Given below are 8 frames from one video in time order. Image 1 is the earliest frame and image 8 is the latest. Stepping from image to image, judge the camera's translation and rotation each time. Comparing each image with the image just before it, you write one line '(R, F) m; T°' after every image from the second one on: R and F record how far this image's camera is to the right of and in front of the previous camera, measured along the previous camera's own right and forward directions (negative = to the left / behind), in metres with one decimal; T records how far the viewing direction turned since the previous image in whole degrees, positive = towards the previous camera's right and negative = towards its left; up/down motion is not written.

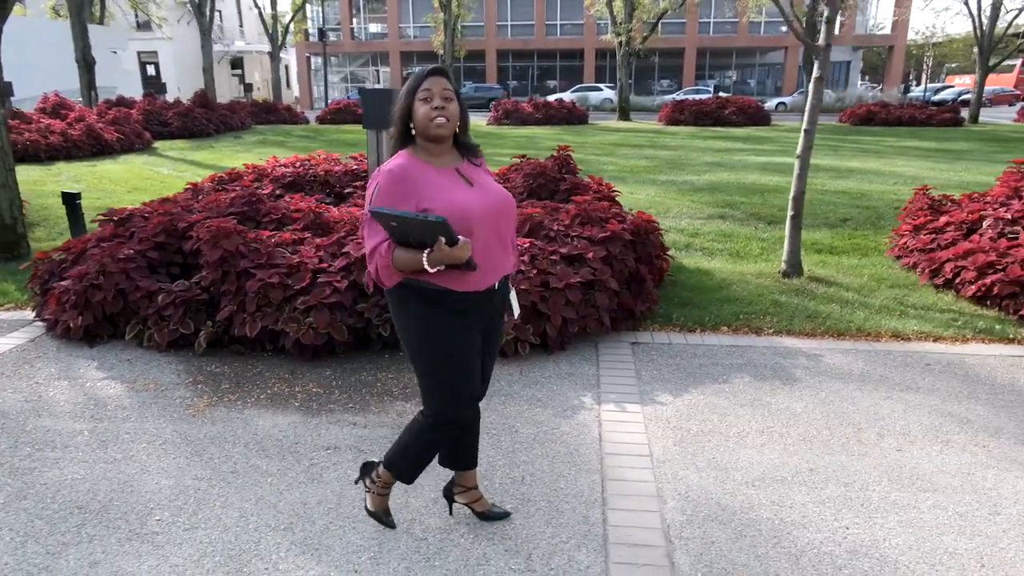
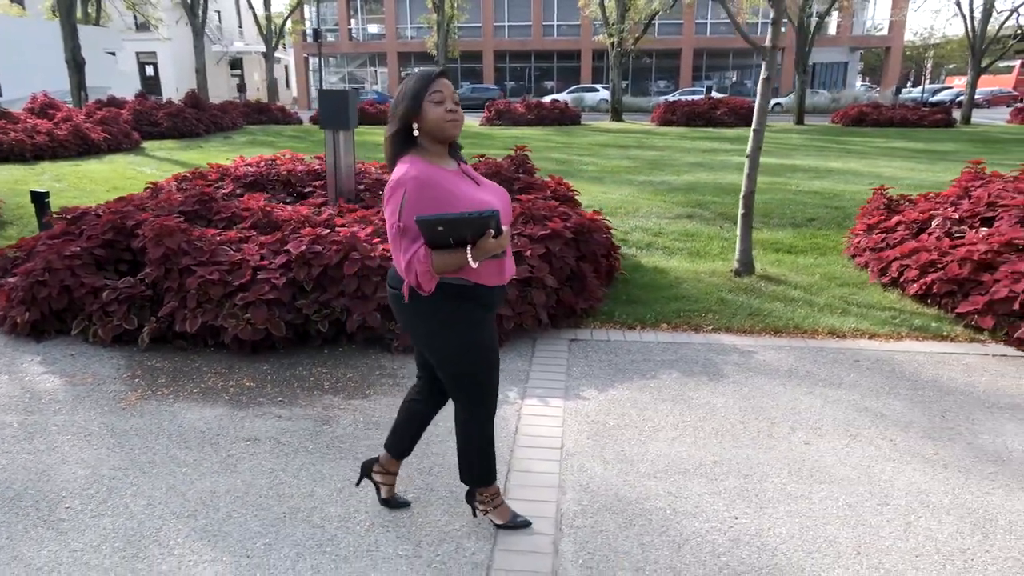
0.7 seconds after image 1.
(+0.4, -0.1) m; 0°
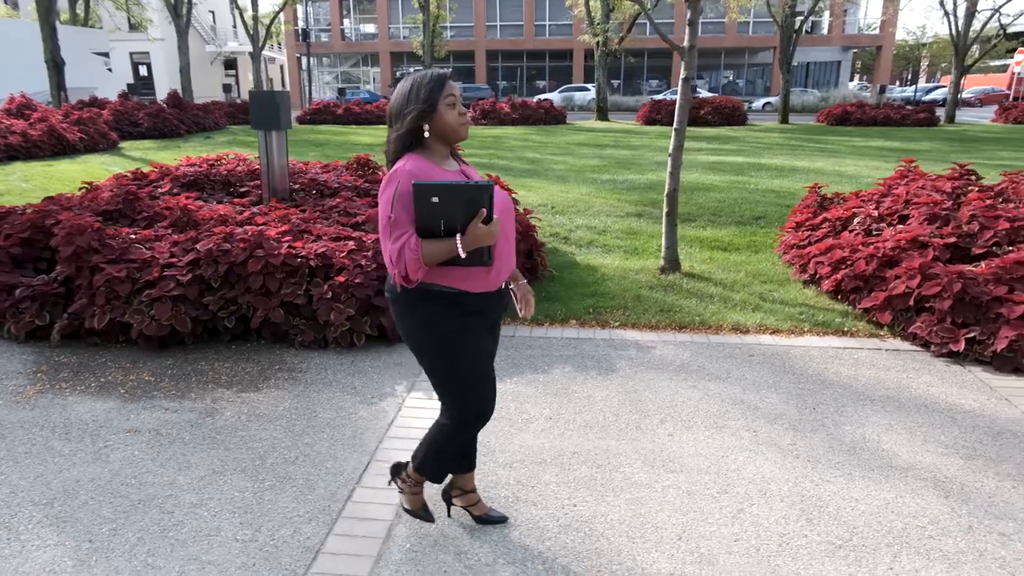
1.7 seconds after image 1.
(+0.7, -0.1) m; 0°
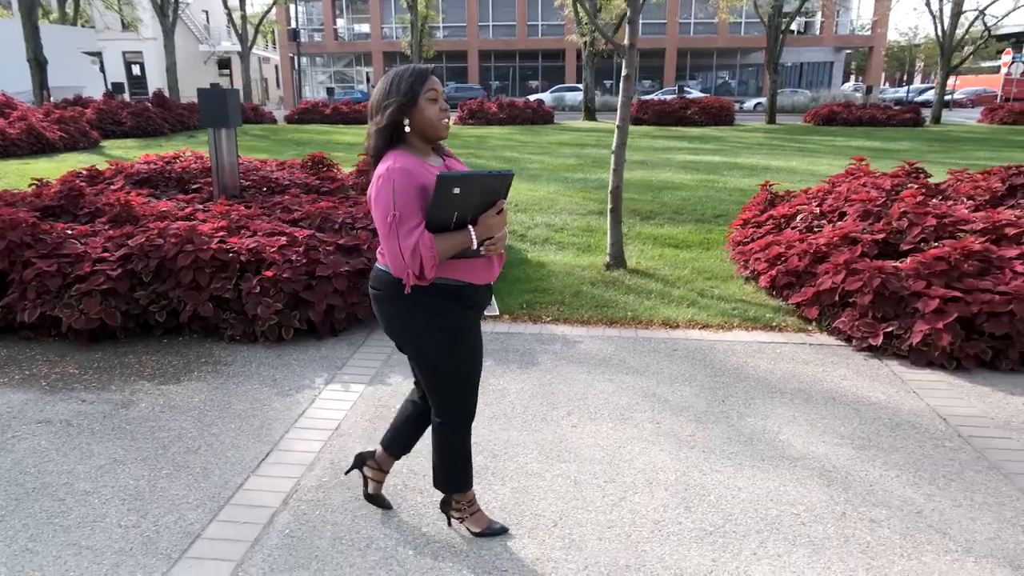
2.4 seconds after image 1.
(+0.5, -0.1) m; 0°
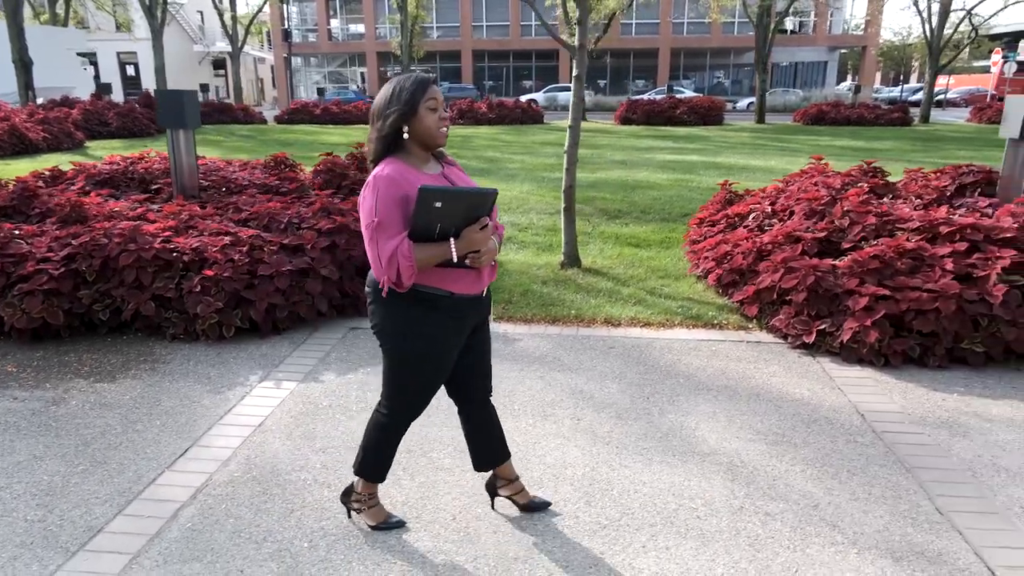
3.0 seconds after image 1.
(+0.4, 0.0) m; 0°
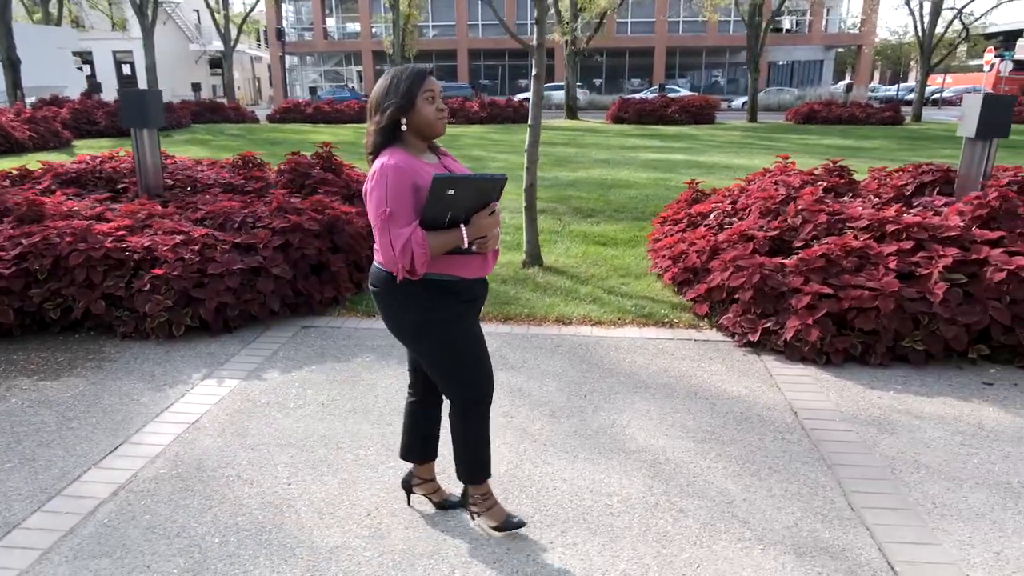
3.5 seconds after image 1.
(+0.4, 0.0) m; 0°
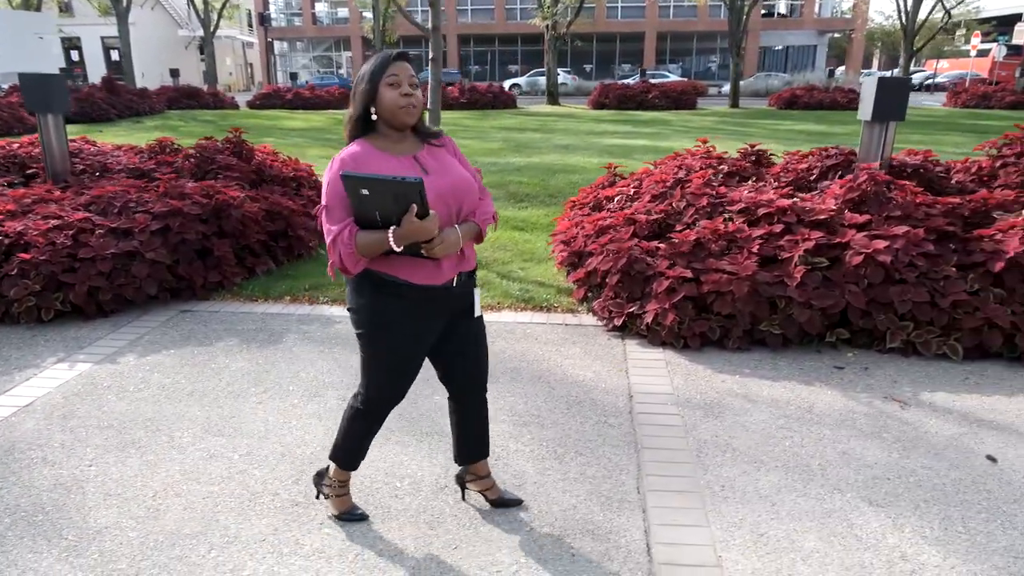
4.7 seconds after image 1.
(+0.9, 0.0) m; 0°
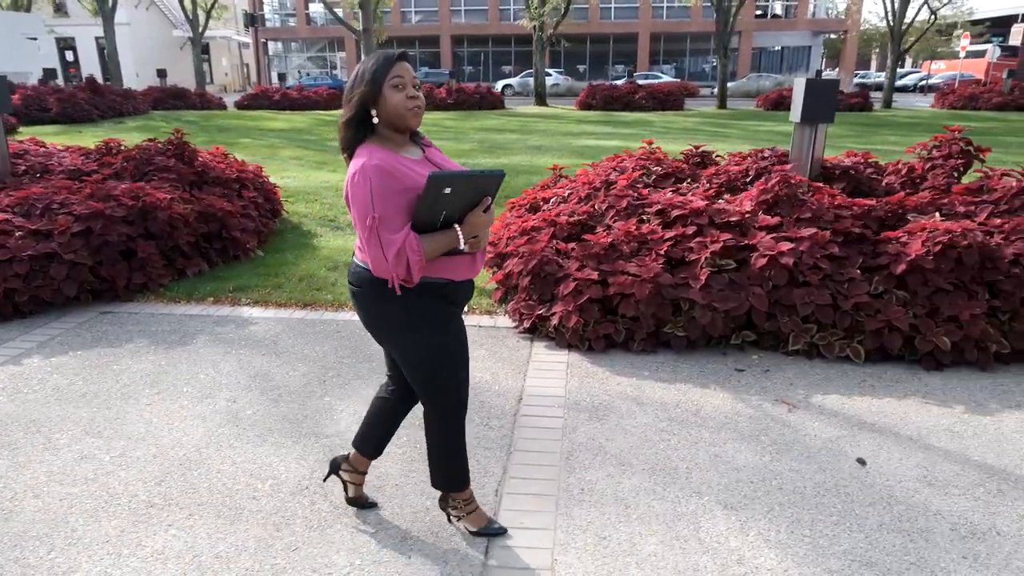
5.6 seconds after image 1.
(+0.6, 0.0) m; 0°
